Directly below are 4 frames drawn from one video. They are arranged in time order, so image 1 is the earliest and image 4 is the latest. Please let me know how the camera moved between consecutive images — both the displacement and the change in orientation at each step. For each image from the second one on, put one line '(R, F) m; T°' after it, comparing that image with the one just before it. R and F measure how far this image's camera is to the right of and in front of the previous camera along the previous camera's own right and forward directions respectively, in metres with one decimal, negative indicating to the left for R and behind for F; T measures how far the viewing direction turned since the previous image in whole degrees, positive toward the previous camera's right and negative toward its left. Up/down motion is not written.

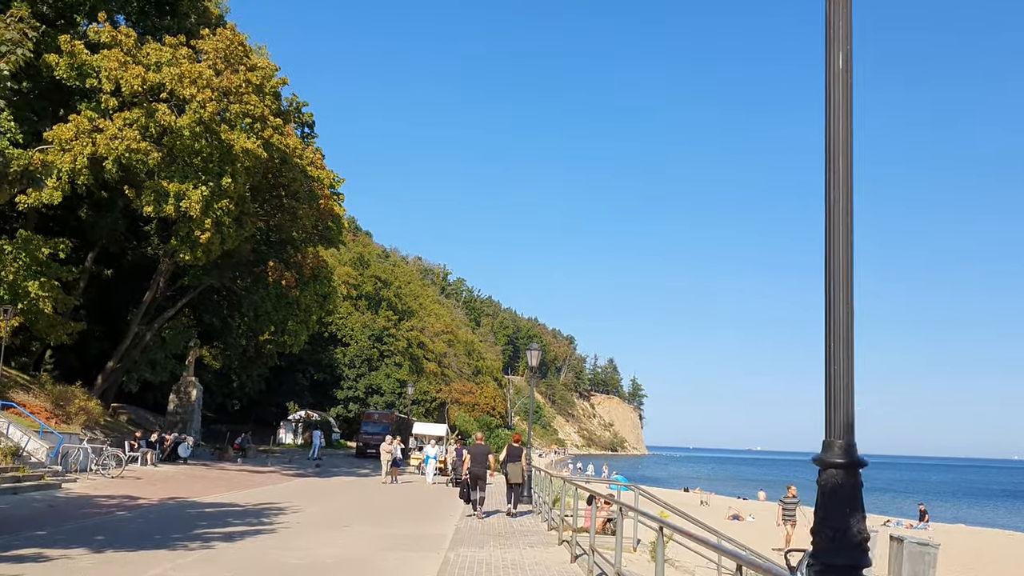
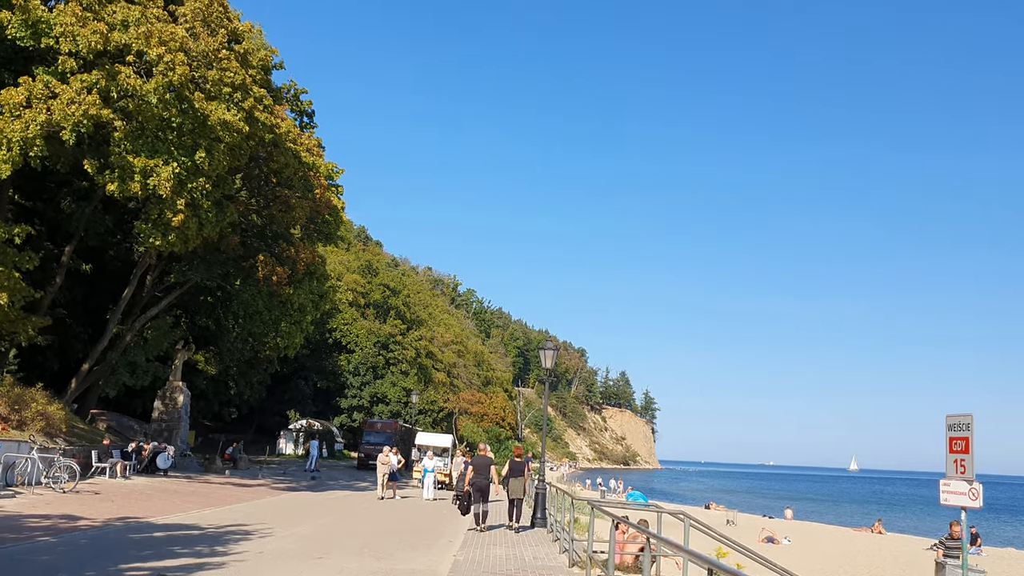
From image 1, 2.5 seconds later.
(0.0, +2.6) m; -1°
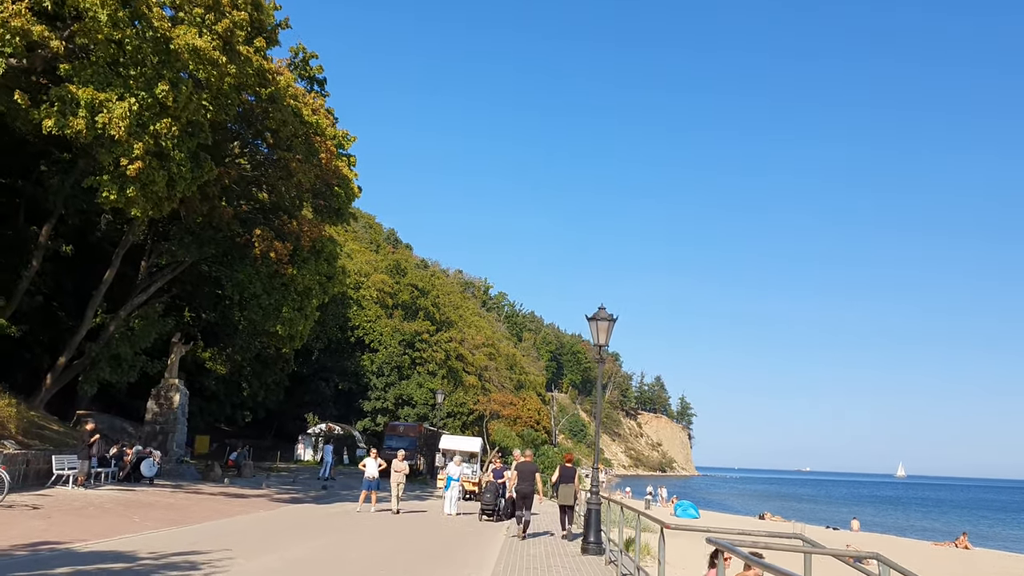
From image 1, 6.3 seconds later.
(-0.2, +4.0) m; -2°
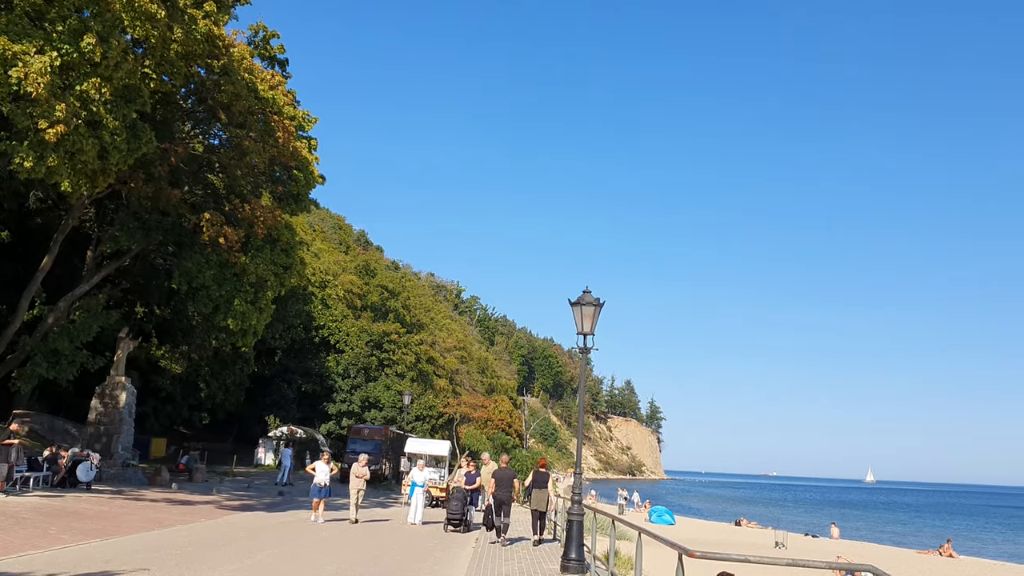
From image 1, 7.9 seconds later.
(0.0, +1.5) m; +2°
